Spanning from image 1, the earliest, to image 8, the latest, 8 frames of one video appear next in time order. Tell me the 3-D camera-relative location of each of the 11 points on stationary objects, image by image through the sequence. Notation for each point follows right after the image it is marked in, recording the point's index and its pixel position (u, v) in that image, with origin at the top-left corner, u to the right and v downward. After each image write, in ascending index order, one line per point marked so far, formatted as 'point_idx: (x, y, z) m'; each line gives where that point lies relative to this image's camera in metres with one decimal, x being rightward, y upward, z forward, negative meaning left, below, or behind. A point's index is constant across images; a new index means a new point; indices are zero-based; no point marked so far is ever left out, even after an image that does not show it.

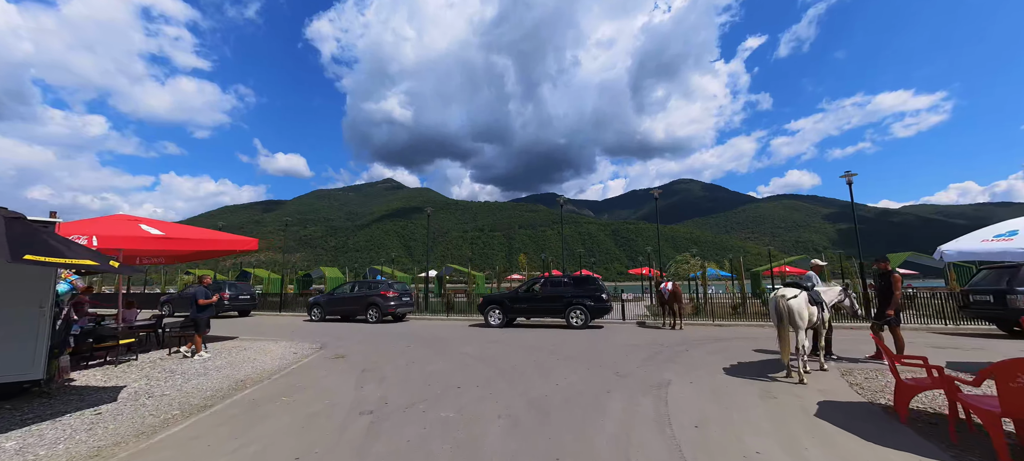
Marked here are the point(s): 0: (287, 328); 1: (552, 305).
0: (-6.2, -2.7, +10.9) m
1: (+1.1, -2.1, +11.4) m
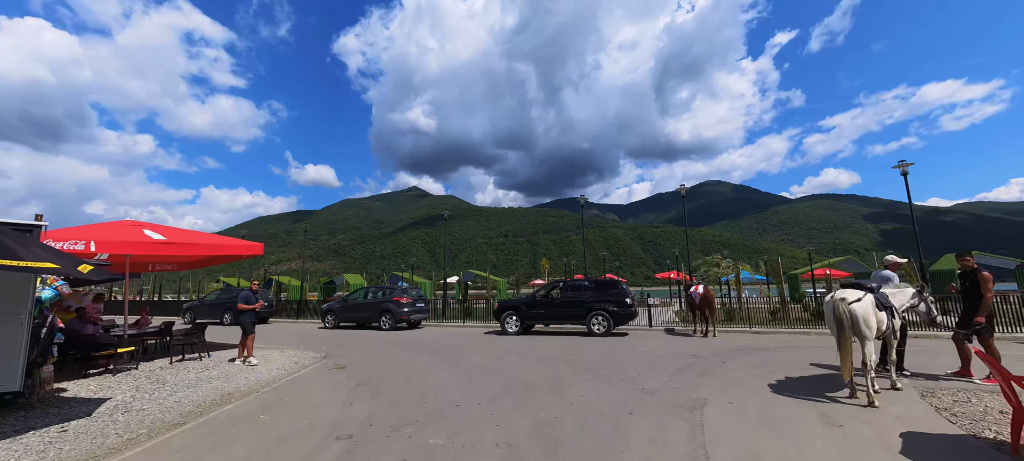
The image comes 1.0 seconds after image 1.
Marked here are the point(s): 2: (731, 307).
0: (-5.8, -2.8, +10.7) m
1: (+1.6, -2.2, +10.7) m
2: (+9.9, -3.4, +18.0) m
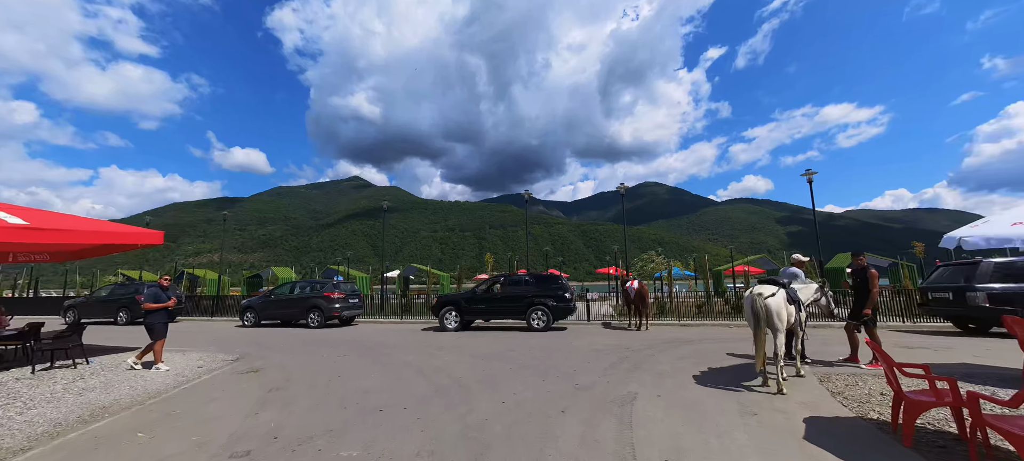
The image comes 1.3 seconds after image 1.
0: (-7.3, -2.5, +9.6) m
1: (0.0, -2.0, +10.7) m
2: (+7.2, -3.3, +19.0) m
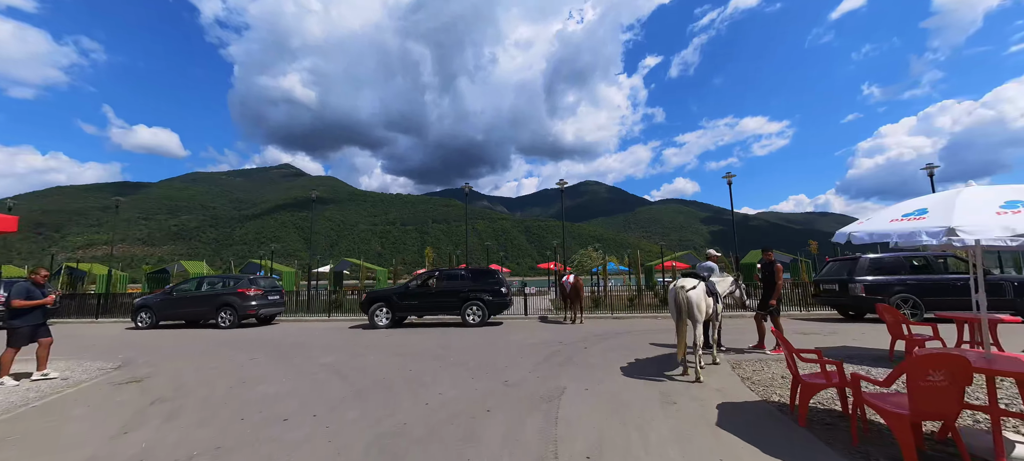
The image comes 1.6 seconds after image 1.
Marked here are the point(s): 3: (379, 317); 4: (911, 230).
0: (-8.8, -2.3, +8.3) m
1: (-1.7, -1.8, +10.4) m
2: (+4.2, -3.1, +19.7) m
3: (-3.5, -2.3, +10.4) m
4: (+3.7, 0.0, +3.7) m
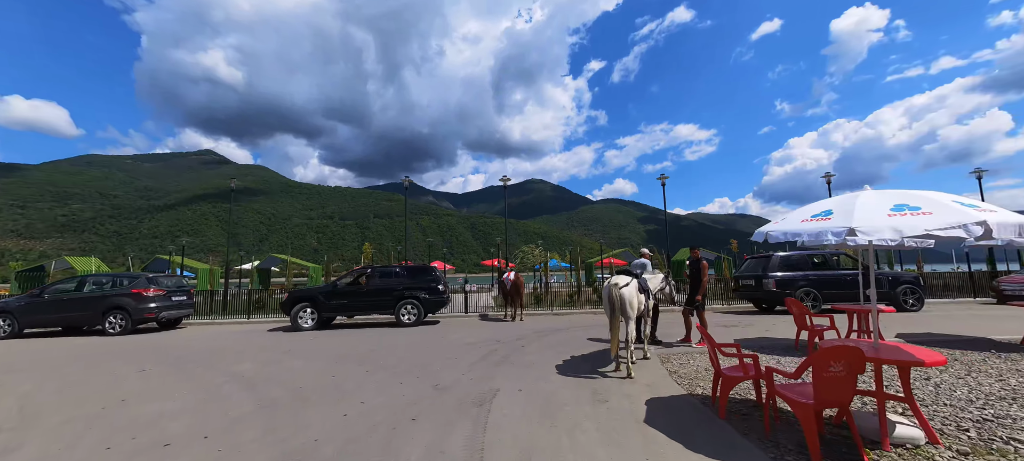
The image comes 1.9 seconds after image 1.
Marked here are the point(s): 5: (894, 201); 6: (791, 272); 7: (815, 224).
0: (-10.0, -2.1, +6.8) m
1: (-3.3, -1.7, +9.8) m
2: (+1.3, -3.0, +19.9) m
3: (-5.0, -2.1, +9.7) m
4: (+3.0, 0.0, +4.0) m
5: (+3.7, +0.3, +3.9) m
6: (+10.6, -1.6, +15.1) m
7: (+3.1, +0.1, +4.1) m
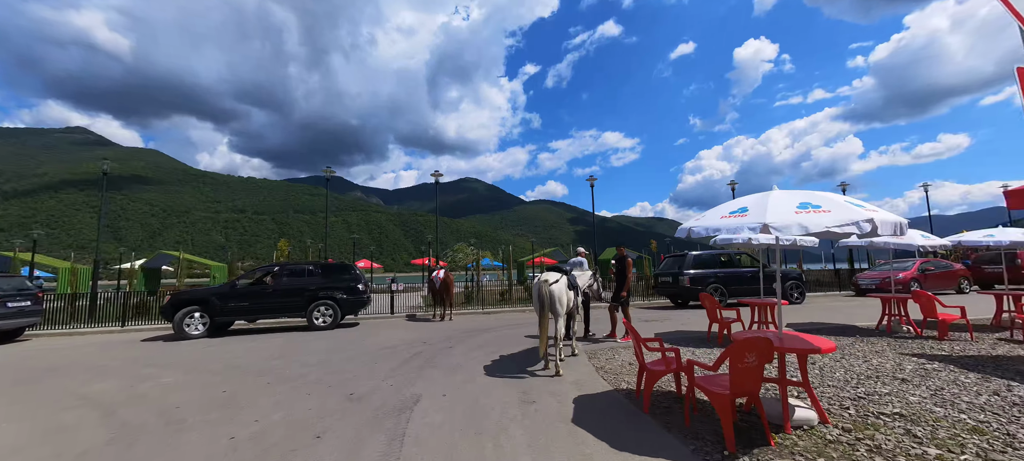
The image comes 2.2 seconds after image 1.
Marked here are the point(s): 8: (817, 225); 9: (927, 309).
0: (-11.0, -1.9, +4.7) m
1: (-4.9, -1.6, +8.9) m
2: (-2.1, -2.9, +19.5) m
3: (-6.6, -2.0, +8.4) m
4: (+2.3, 0.0, +4.1) m
5: (+3.0, +0.3, +4.2) m
6: (+7.9, -1.6, +16.4) m
7: (+2.4, +0.1, +4.2) m
8: (+2.9, +0.1, +3.7) m
9: (+10.3, -1.9, +10.0) m
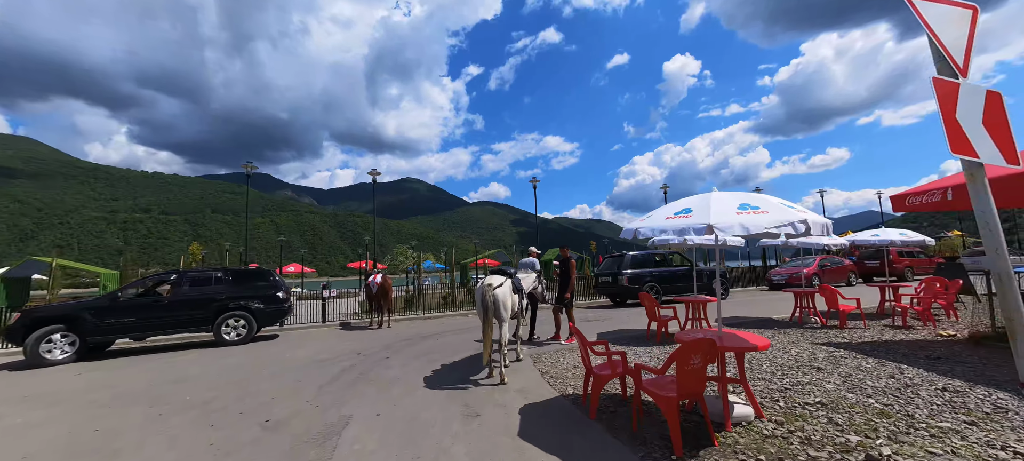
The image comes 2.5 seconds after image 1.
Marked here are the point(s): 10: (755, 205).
0: (-11.6, -1.9, +2.8) m
1: (-6.1, -1.6, +7.7) m
2: (-4.8, -3.0, +18.7) m
3: (-7.7, -2.0, +7.1) m
4: (+1.7, 0.0, +4.1) m
5: (+2.4, +0.3, +4.2) m
6: (+5.5, -1.7, +17.0) m
7: (+1.8, +0.1, +4.2) m
8: (+2.3, 0.0, +3.8) m
9: (+8.8, -1.9, +11.0) m
10: (+2.5, +0.3, +4.1) m
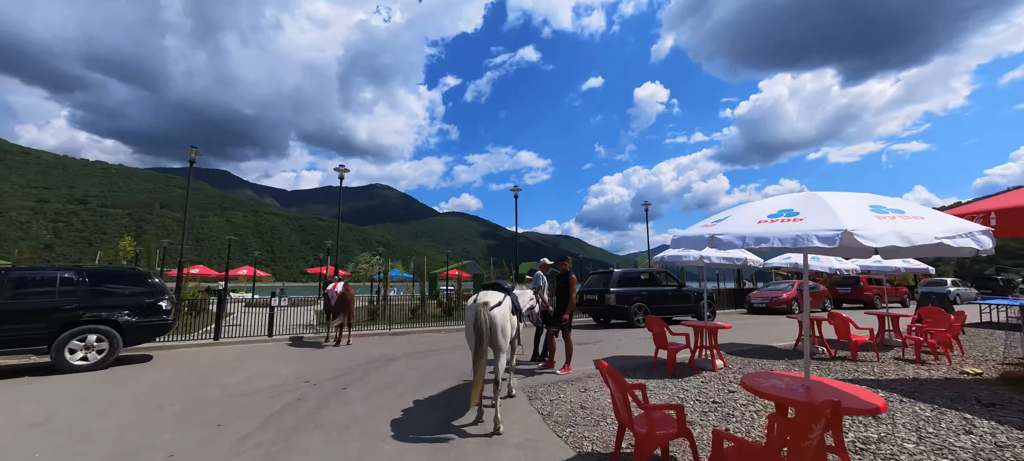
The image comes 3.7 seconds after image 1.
0: (-11.2, -1.2, +0.5) m
1: (-6.2, -1.4, +5.8) m
2: (-5.8, -3.1, +16.8) m
3: (-7.7, -1.7, +5.0) m
4: (+2.0, 0.0, +2.8) m
5: (+2.7, +0.2, +3.0) m
6: (+4.7, -2.3, +15.9) m
7: (+2.0, 0.0, +2.9) m
8: (+2.6, 0.0, +2.5) m
9: (+8.4, -2.5, +10.2) m
10: (+2.8, +0.2, +2.9) m
